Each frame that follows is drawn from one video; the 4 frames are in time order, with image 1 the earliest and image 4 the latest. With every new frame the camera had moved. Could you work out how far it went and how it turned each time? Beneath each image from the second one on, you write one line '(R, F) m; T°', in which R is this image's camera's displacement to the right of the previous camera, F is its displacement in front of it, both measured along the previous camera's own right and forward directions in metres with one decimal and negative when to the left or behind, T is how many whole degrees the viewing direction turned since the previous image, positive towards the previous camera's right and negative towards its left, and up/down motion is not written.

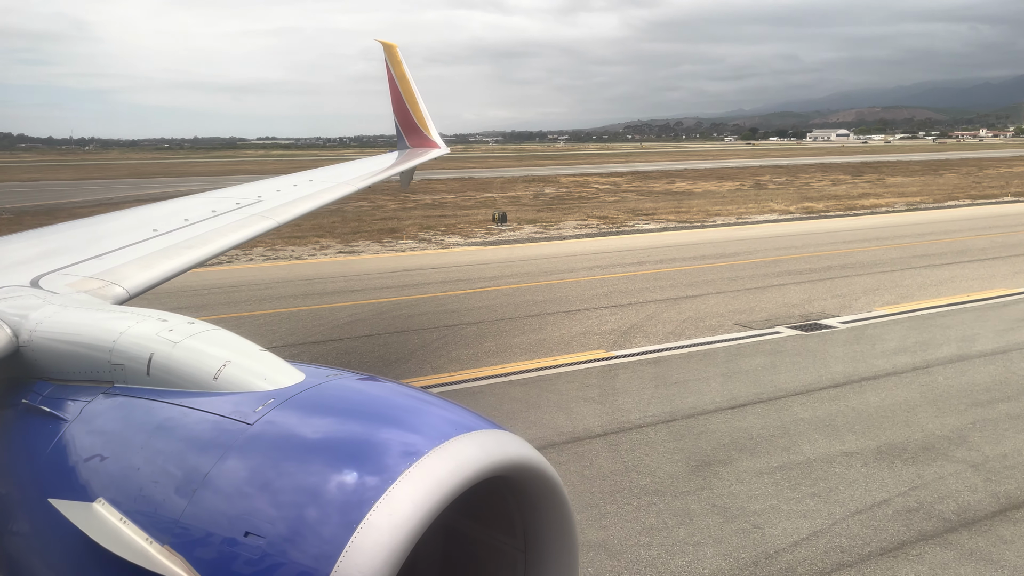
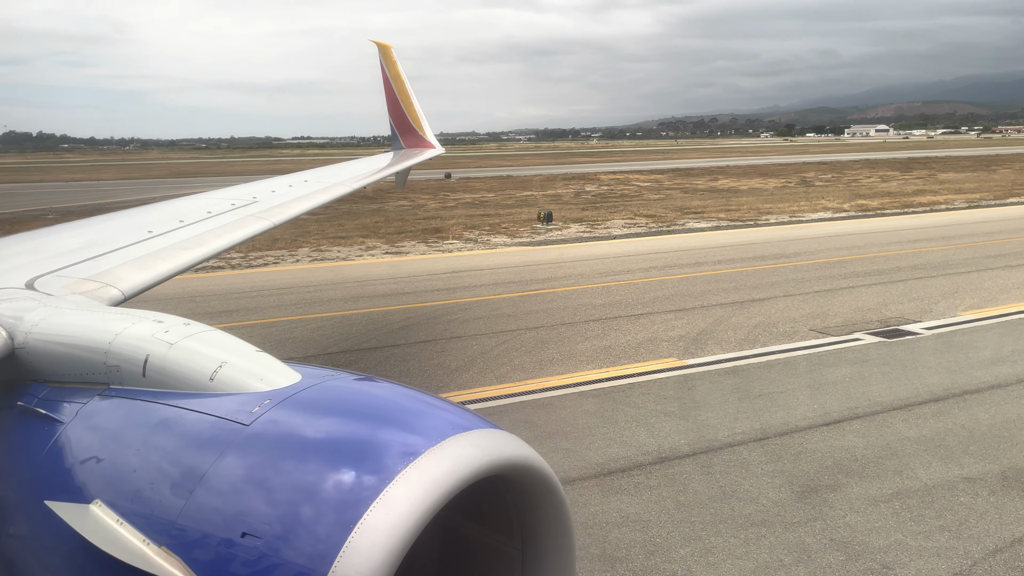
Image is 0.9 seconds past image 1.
(-0.3, +0.4) m; -2°
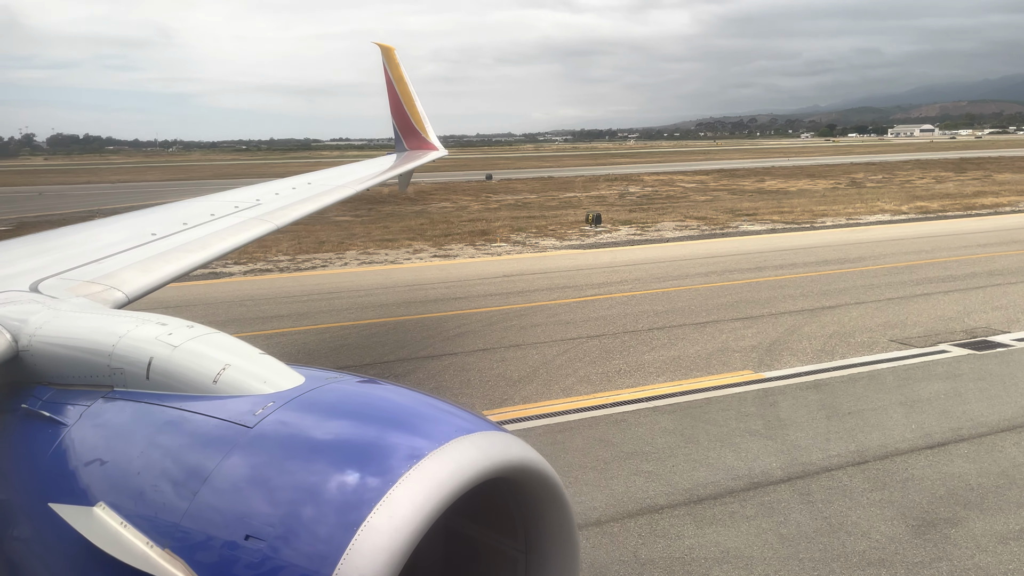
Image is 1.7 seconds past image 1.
(-0.3, +0.4) m; -2°
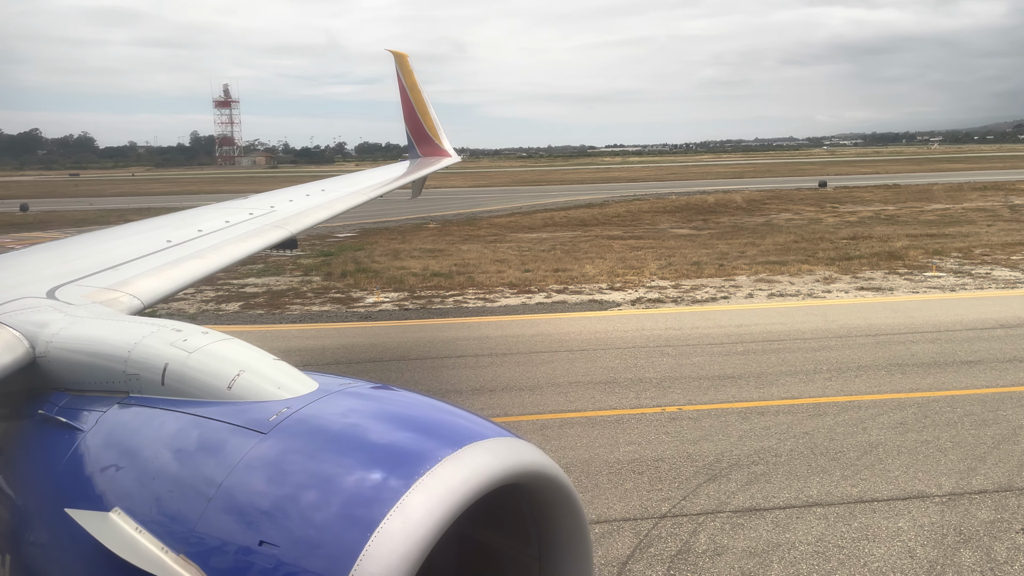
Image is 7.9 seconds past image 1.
(-2.5, +2.7) m; -18°
